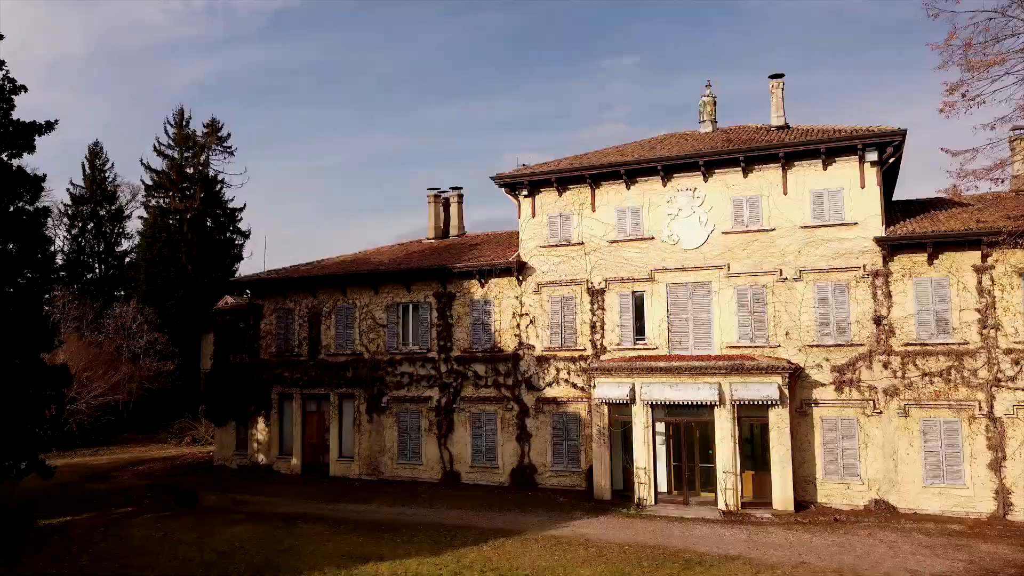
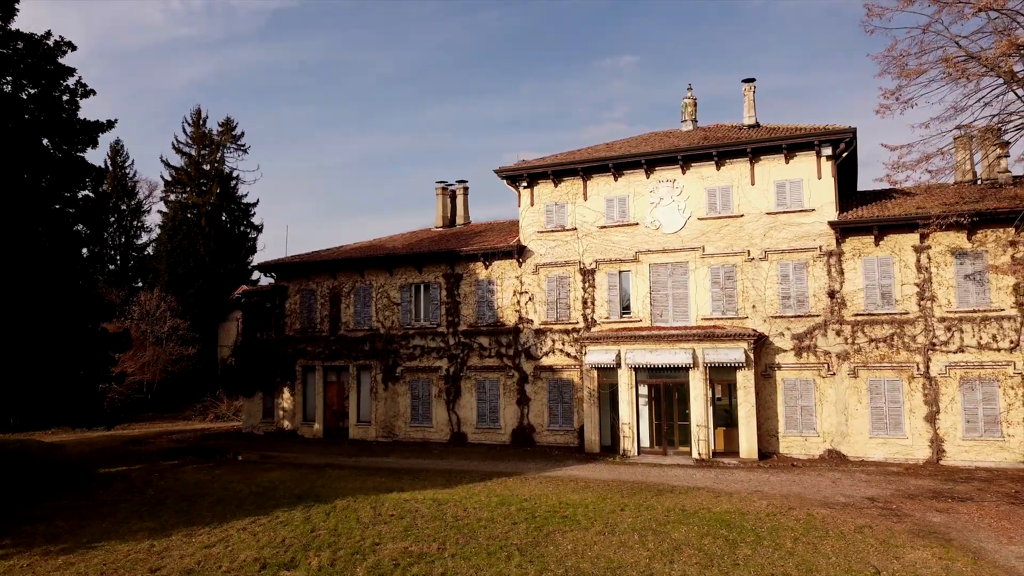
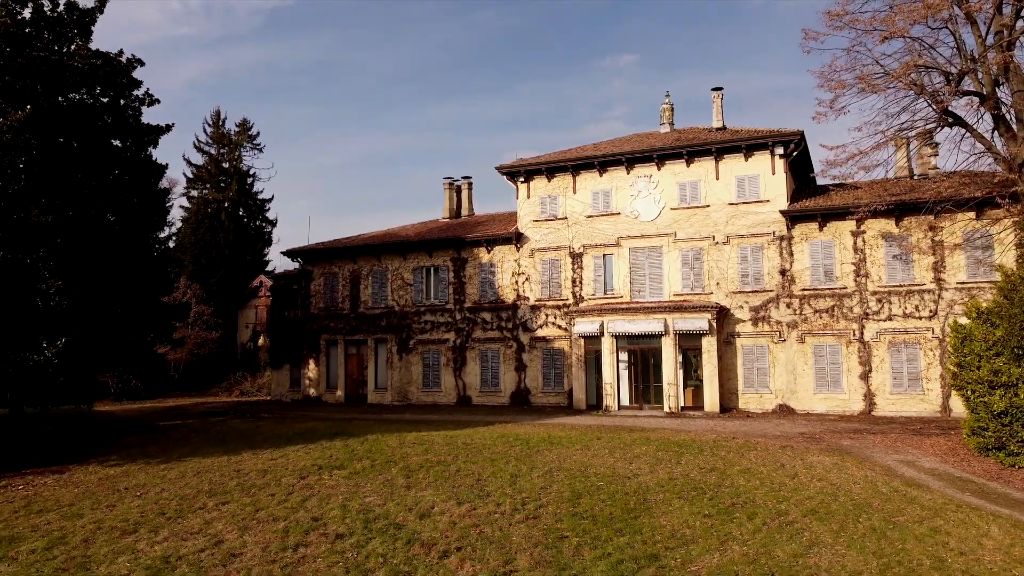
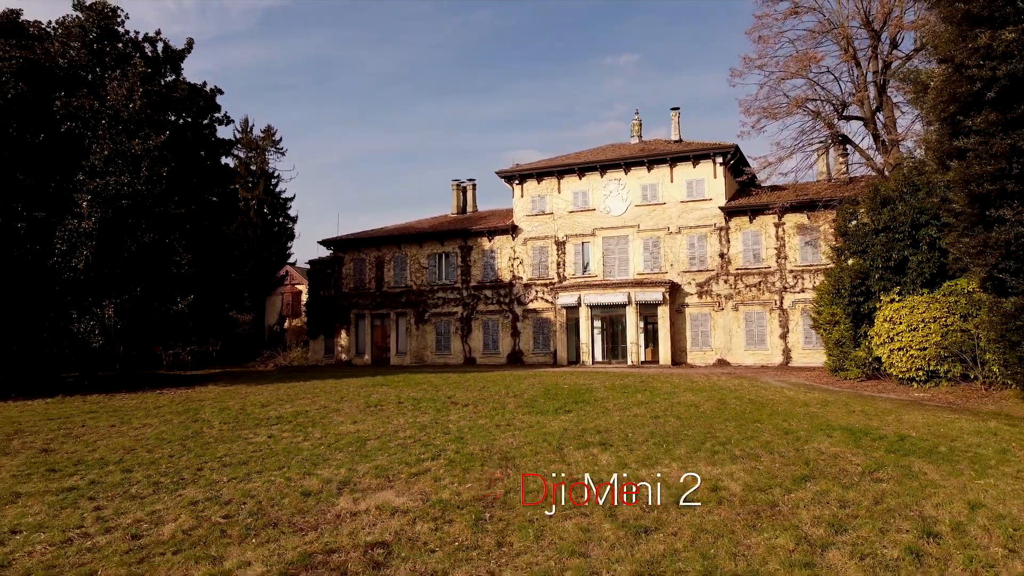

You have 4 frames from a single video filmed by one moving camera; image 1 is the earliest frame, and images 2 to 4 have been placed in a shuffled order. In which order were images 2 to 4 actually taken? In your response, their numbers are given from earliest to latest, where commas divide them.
2, 3, 4
